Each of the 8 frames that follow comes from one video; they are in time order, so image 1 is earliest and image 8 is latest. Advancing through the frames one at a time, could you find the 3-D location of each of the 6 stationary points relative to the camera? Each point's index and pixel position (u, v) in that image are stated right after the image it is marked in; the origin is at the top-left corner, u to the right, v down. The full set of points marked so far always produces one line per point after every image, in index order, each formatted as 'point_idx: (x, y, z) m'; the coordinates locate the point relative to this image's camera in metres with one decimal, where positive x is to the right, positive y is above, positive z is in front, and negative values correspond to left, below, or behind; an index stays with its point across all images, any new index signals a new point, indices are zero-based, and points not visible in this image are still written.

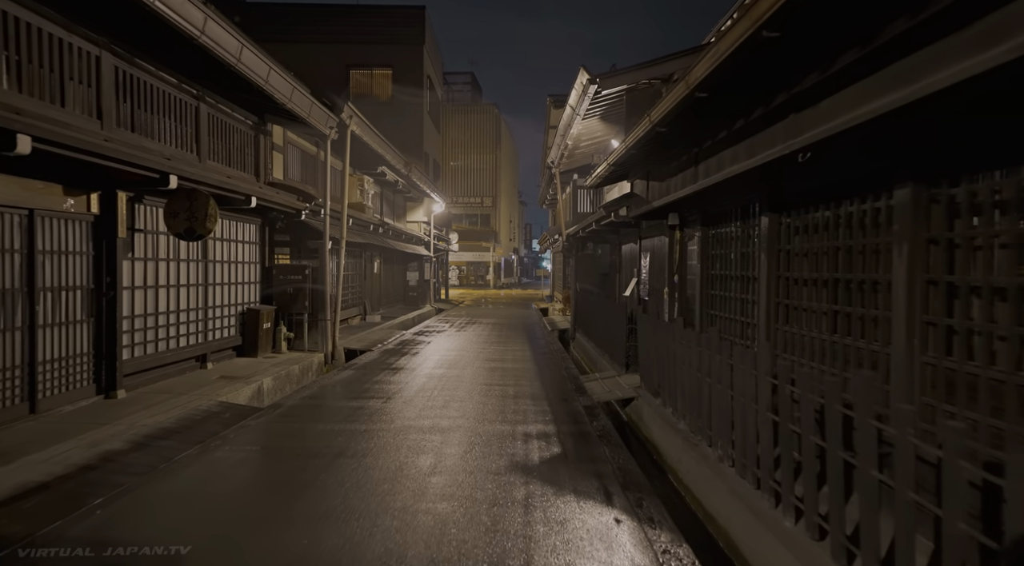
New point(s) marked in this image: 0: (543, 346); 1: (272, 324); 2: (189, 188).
0: (+0.7, -1.4, +15.9) m
1: (-4.2, -0.7, +12.6) m
2: (-4.1, +1.2, +9.0) m
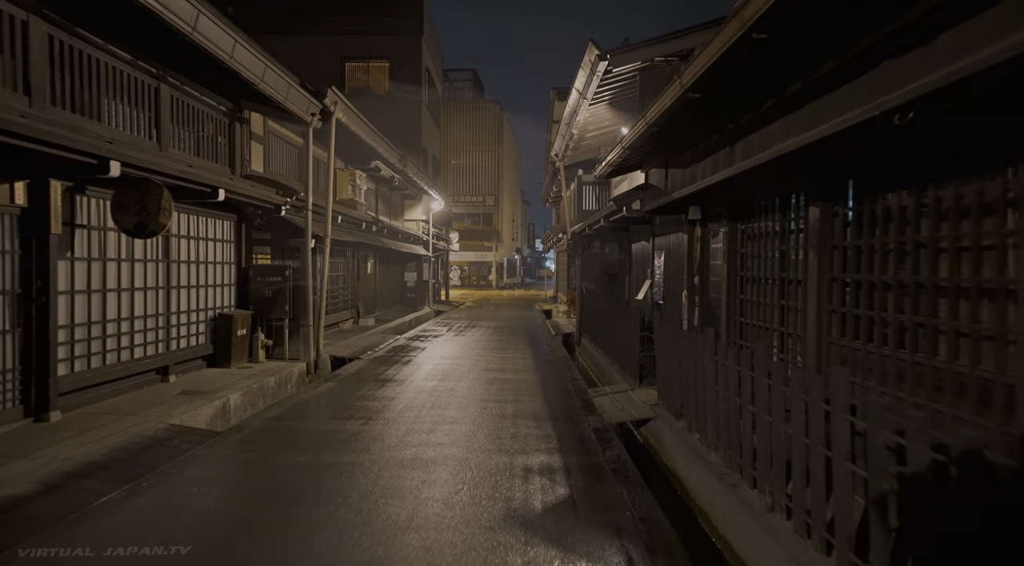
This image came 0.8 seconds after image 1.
0: (+0.7, -1.5, +14.8) m
1: (-4.2, -0.8, +11.5) m
2: (-4.1, +1.2, +7.9) m
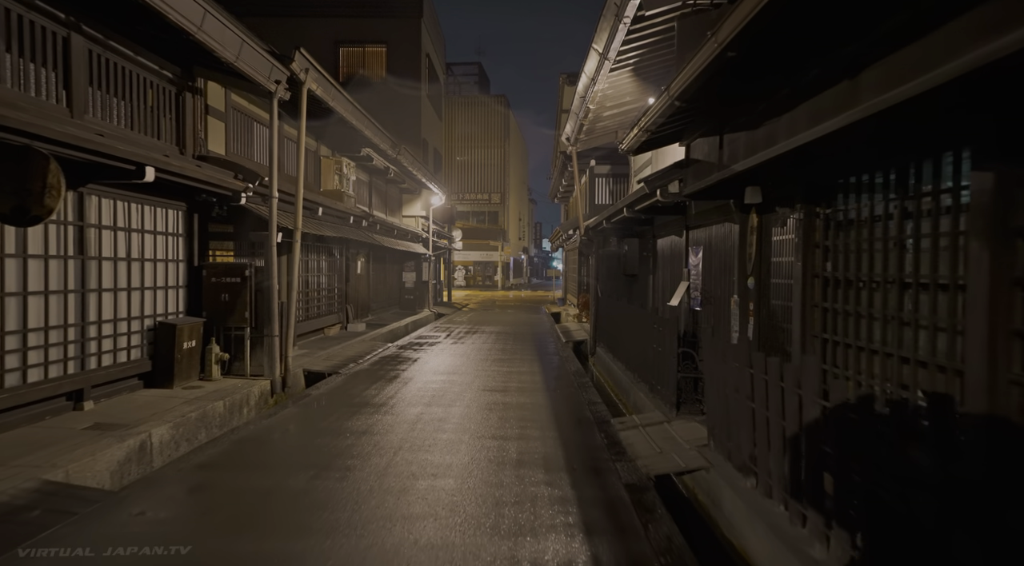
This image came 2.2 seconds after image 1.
0: (+0.8, -1.5, +12.8) m
1: (-4.1, -0.8, +9.5) m
2: (-4.1, +1.1, +5.9) m
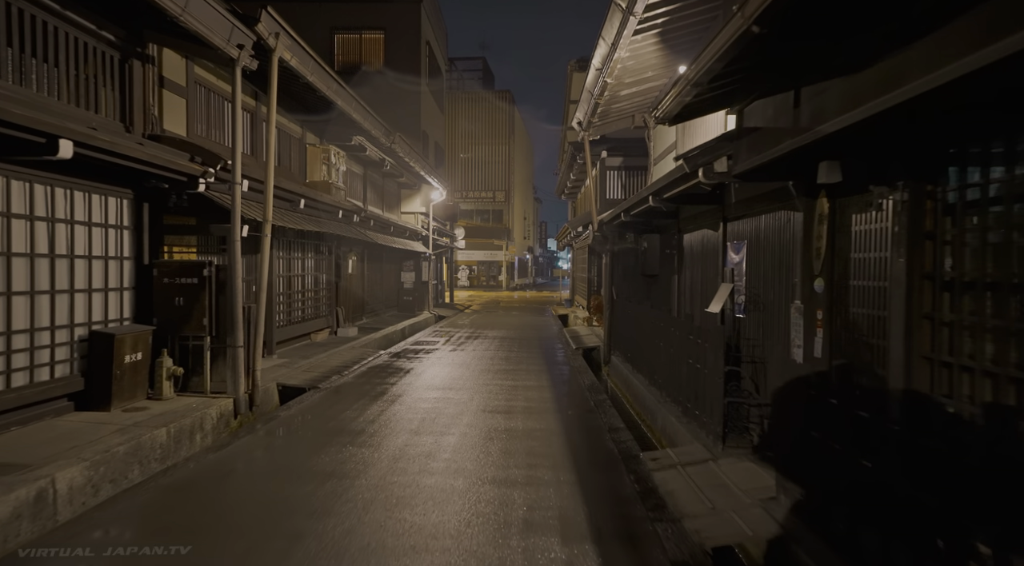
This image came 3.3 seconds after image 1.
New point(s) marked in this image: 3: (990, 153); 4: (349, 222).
0: (+0.9, -1.5, +11.3) m
1: (-4.1, -0.8, +8.0) m
2: (-4.0, +1.1, +4.5) m
3: (+2.6, +0.7, +4.0) m
4: (-3.8, +1.4, +16.7) m
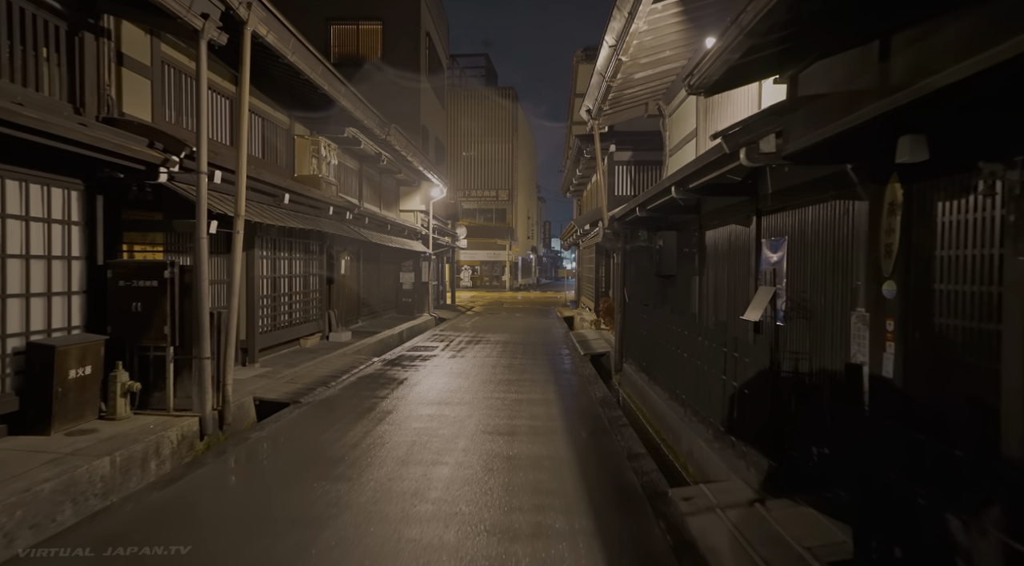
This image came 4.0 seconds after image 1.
0: (+0.9, -1.5, +10.2) m
1: (-4.0, -0.8, +7.0) m
2: (-4.0, +1.1, +3.4) m
3: (+2.6, +0.7, +3.0) m
4: (-3.7, +1.4, +15.7) m
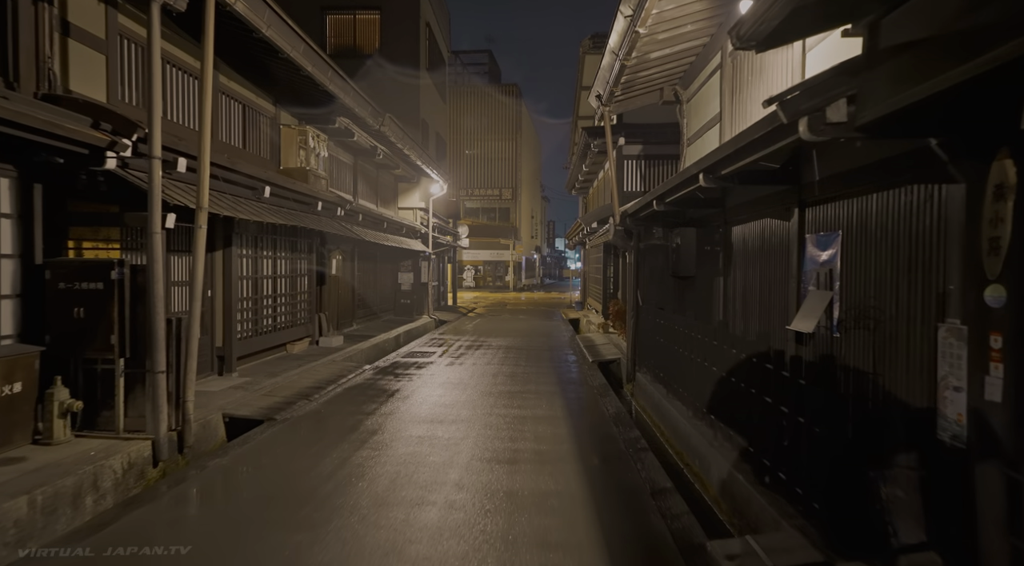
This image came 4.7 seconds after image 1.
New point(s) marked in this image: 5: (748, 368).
0: (+0.9, -1.6, +9.2) m
1: (-4.0, -0.9, +6.0) m
2: (-4.0, +1.1, +2.4) m
3: (+2.6, +0.7, +1.9) m
4: (-3.6, +1.4, +14.7) m
5: (+2.2, -0.8, +6.6) m
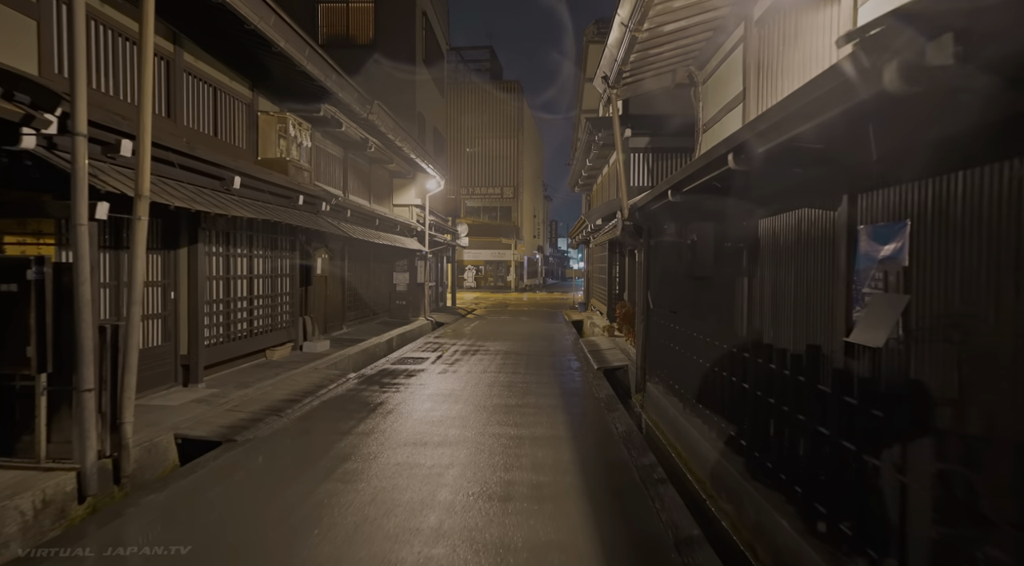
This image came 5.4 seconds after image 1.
0: (+0.9, -1.6, +8.2) m
1: (-4.1, -0.9, +5.0) m
2: (-4.1, +1.1, +1.4) m
3: (+2.6, +0.7, +0.9) m
4: (-3.7, +1.4, +13.7) m
5: (+2.2, -0.8, +5.6) m
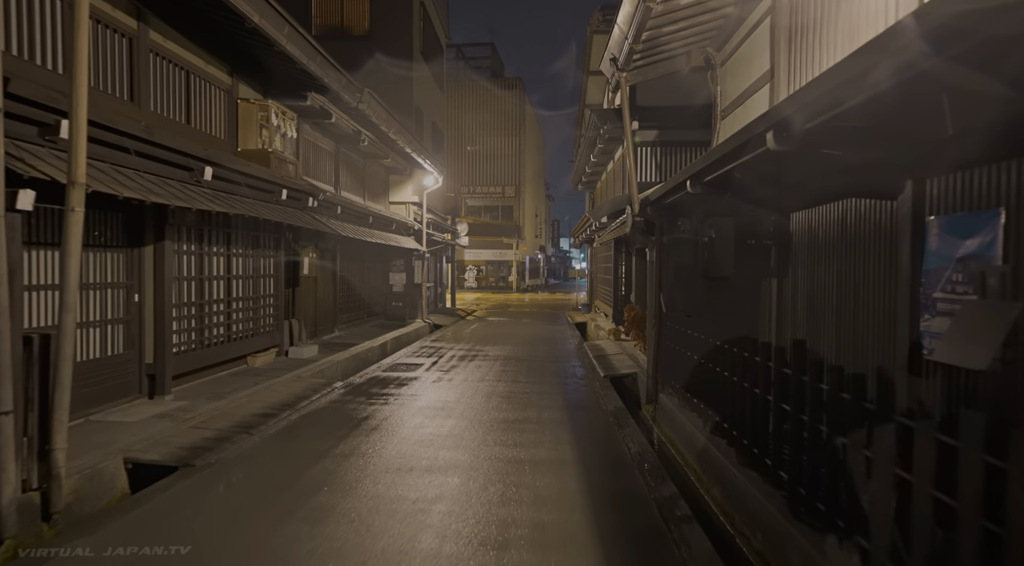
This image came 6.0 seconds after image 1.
0: (+0.9, -1.6, +7.3) m
1: (-4.1, -0.9, +4.1) m
2: (-4.1, +1.0, +0.5) m
3: (+2.5, +0.7, 0.0) m
4: (-3.7, +1.3, +12.8) m
5: (+2.1, -0.8, +4.7) m
